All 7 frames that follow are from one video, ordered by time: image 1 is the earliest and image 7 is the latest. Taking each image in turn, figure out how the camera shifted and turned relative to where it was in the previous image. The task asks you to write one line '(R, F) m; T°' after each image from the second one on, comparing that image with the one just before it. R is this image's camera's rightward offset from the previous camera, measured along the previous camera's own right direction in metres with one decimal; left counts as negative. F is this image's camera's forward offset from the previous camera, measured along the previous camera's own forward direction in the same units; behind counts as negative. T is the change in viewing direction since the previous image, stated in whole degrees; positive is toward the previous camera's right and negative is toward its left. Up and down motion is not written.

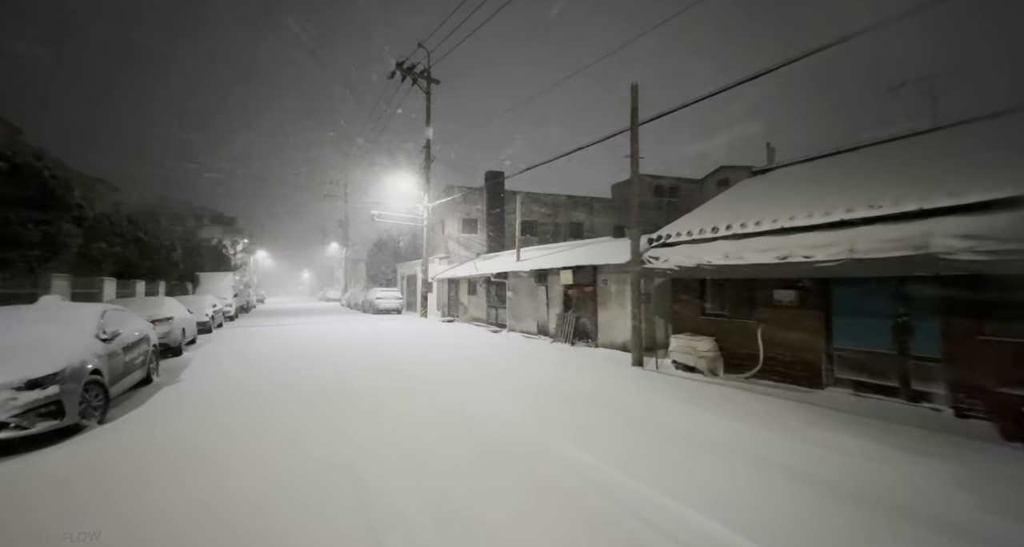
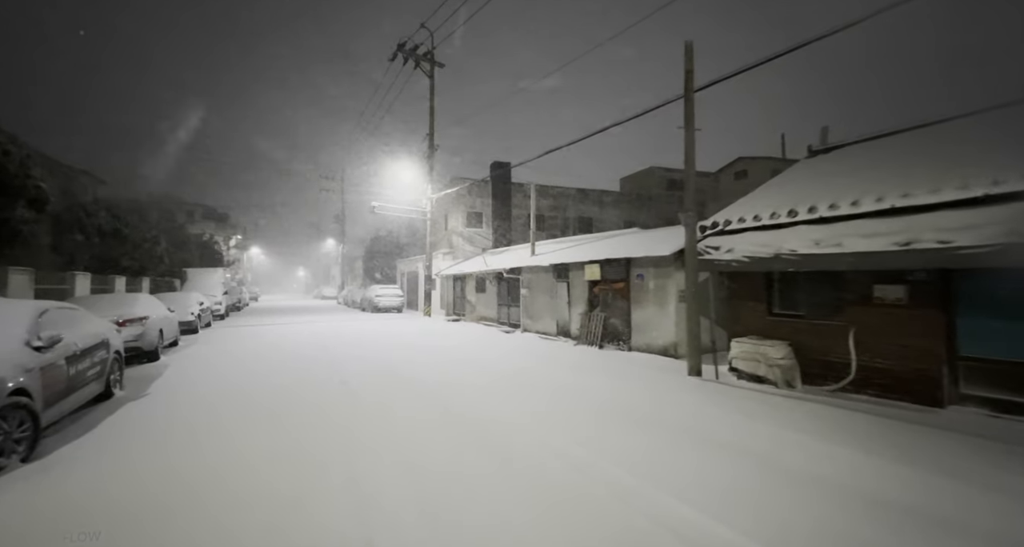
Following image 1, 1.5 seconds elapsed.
(-0.6, +1.3) m; +1°
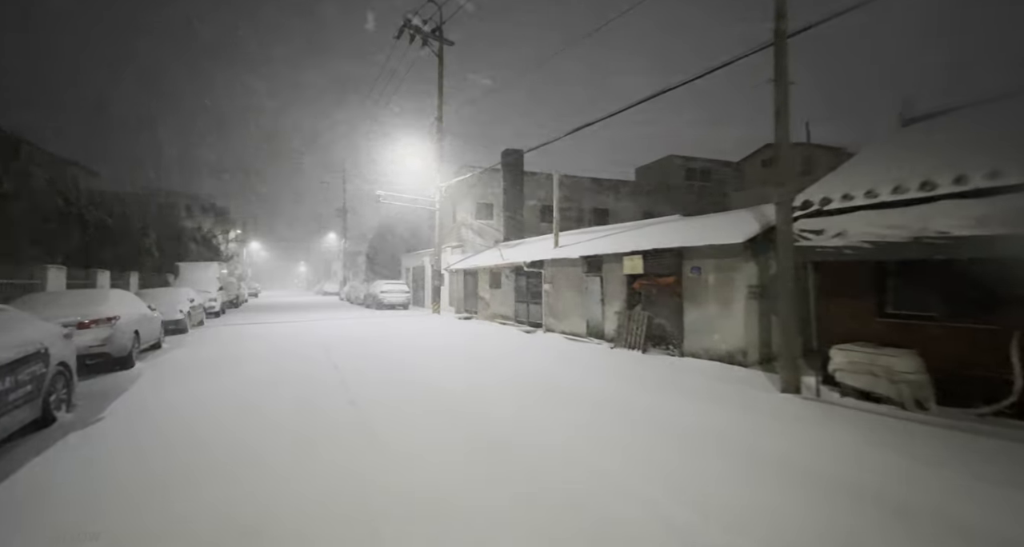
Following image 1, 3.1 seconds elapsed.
(-0.6, +1.5) m; 0°
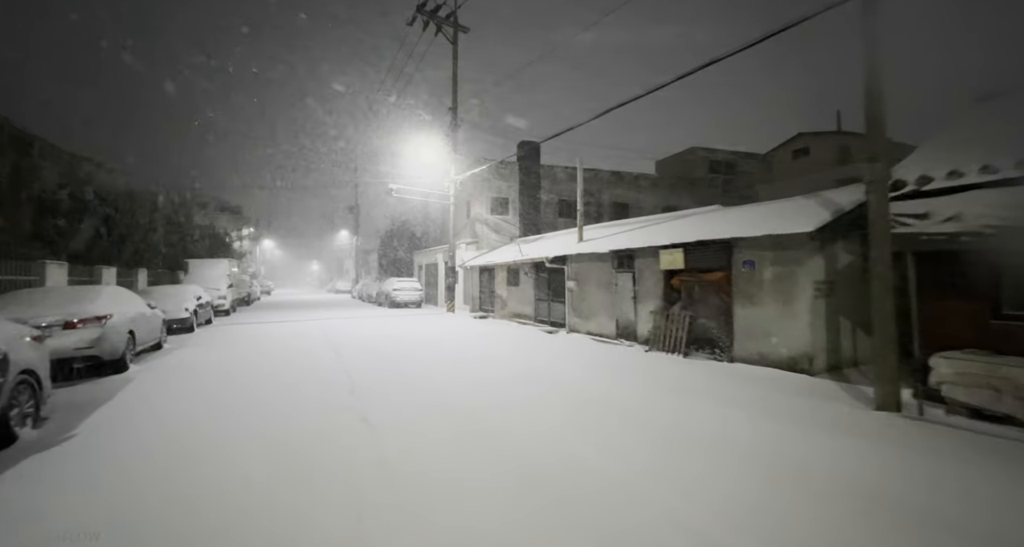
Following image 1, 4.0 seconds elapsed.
(-0.3, +0.9) m; -1°
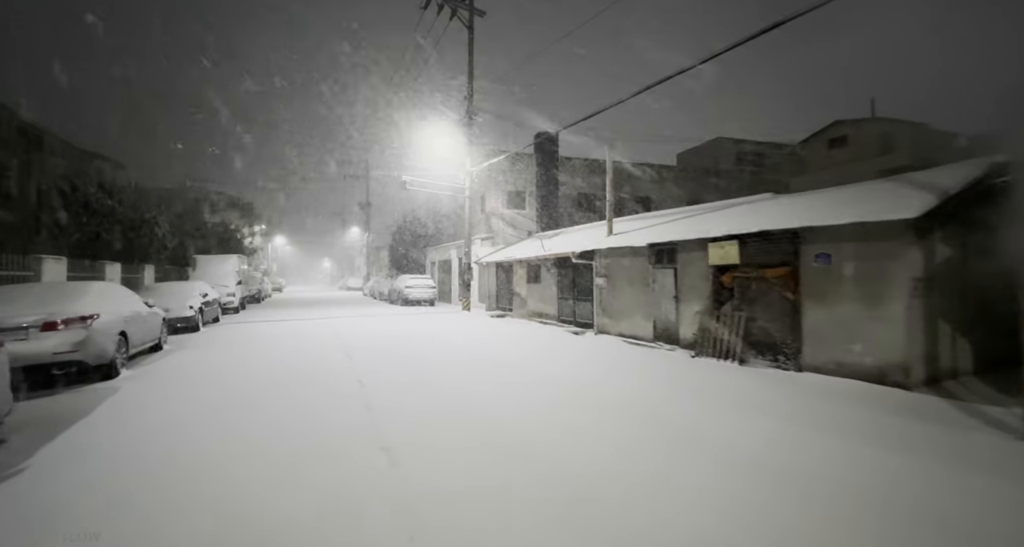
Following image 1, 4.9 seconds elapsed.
(-0.4, +0.9) m; -1°
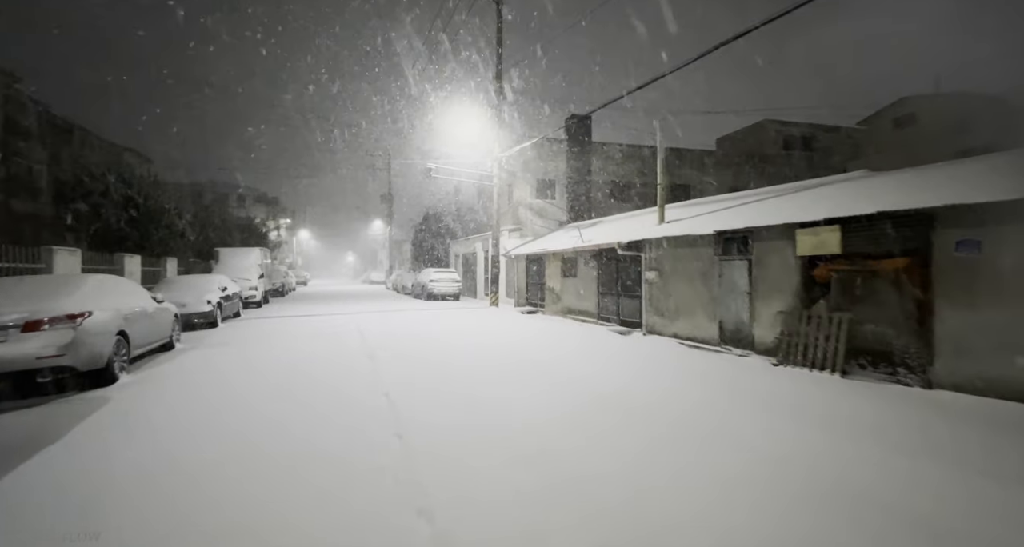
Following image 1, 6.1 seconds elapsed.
(-0.4, +1.1) m; -3°
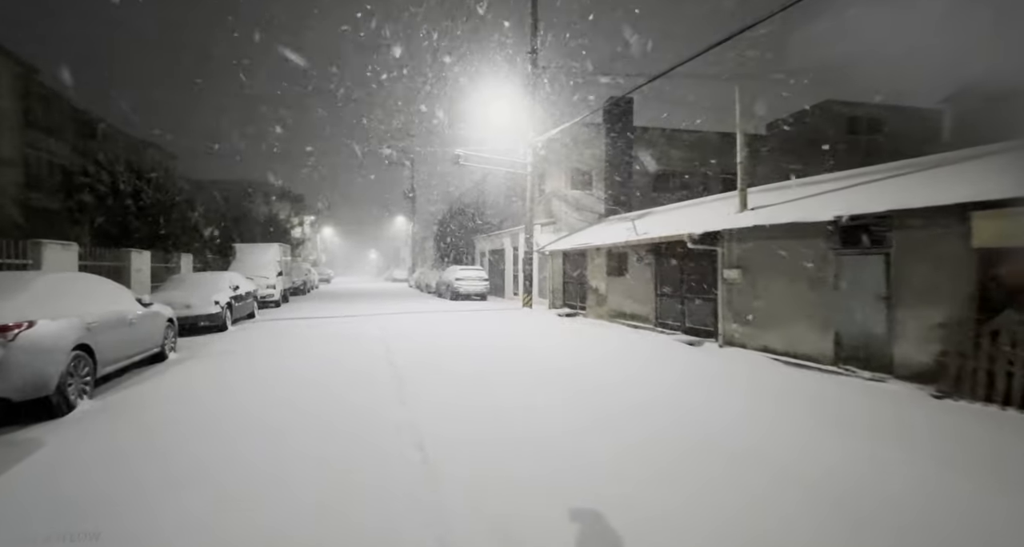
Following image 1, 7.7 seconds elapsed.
(-0.5, +1.6) m; -3°
